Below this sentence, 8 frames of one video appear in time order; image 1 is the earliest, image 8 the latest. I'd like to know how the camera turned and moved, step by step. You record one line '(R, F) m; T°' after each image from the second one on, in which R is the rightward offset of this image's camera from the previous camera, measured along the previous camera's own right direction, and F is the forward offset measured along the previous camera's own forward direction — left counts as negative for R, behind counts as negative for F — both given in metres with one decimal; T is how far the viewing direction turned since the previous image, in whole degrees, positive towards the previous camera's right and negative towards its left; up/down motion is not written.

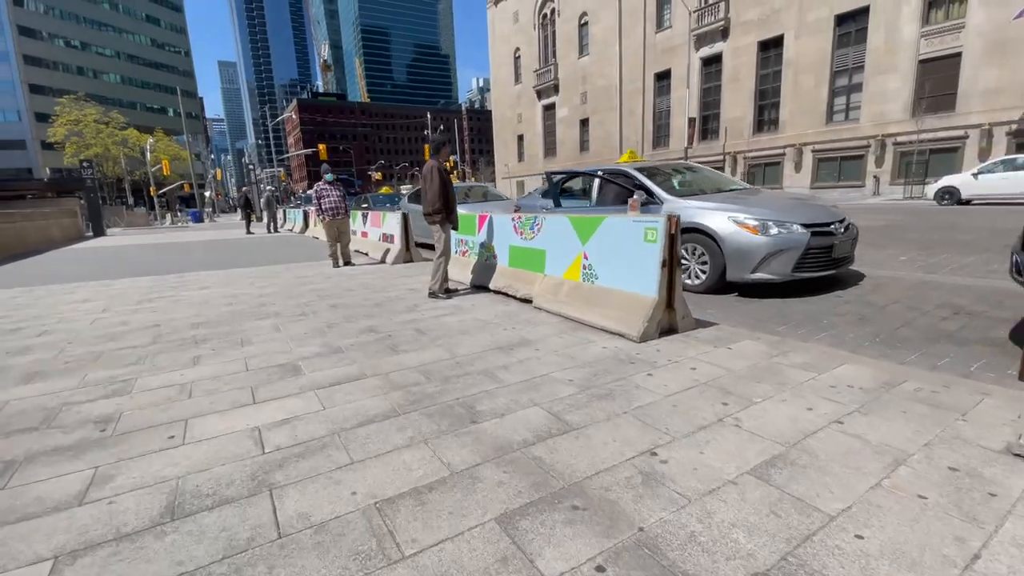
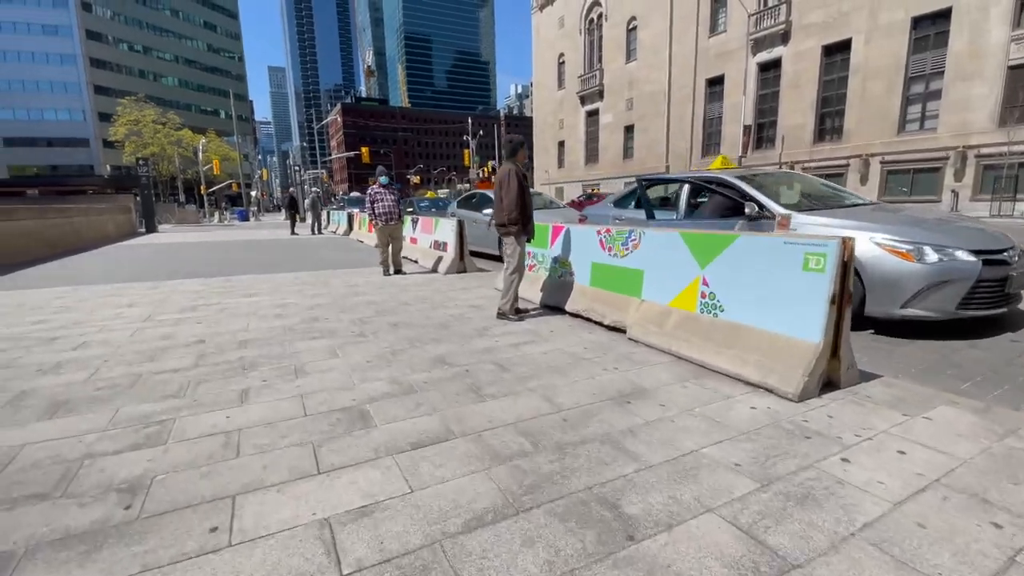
(-0.5, +0.6) m; -4°
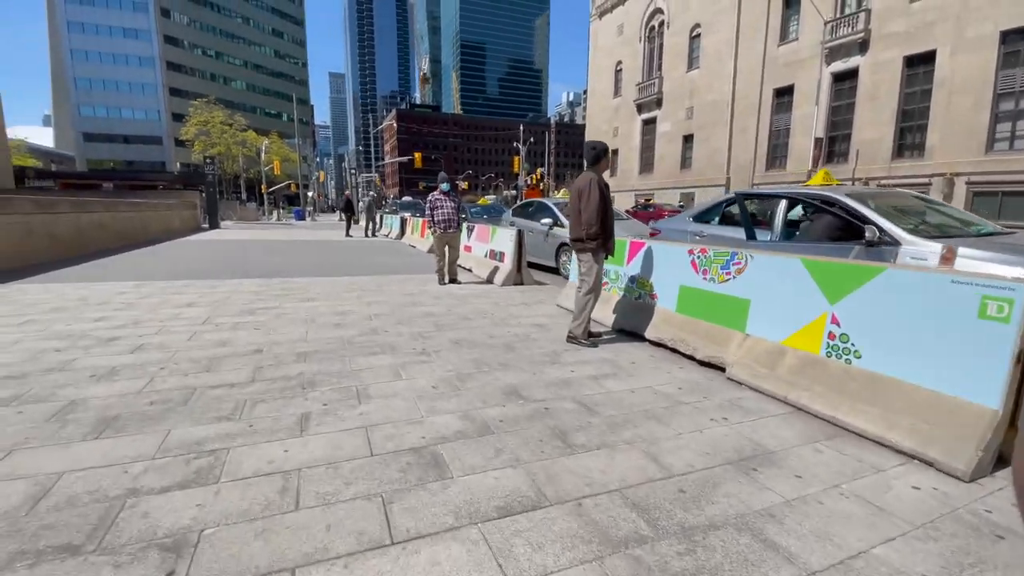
(-0.3, +0.3) m; -5°
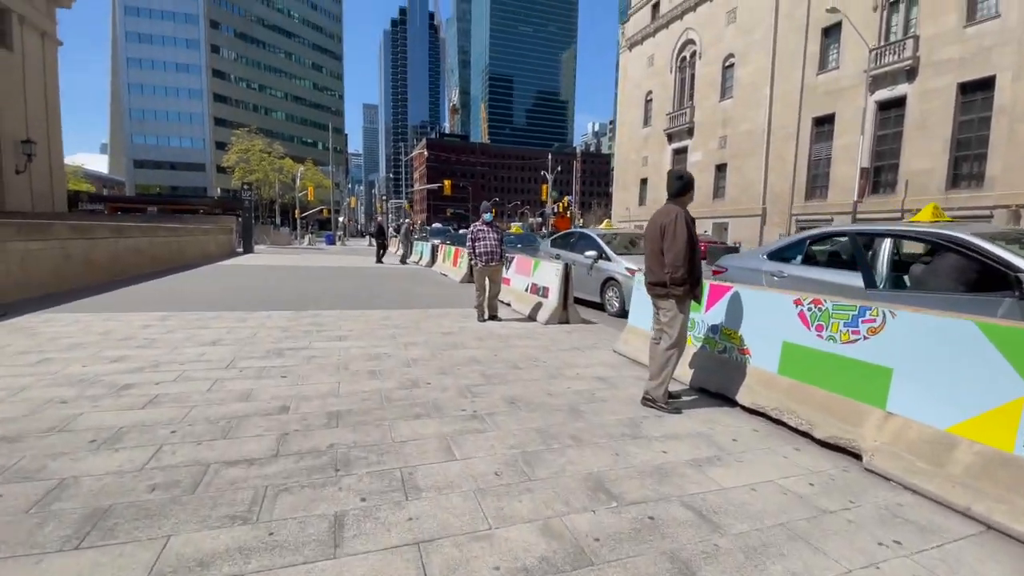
(-0.3, +0.5) m; -3°
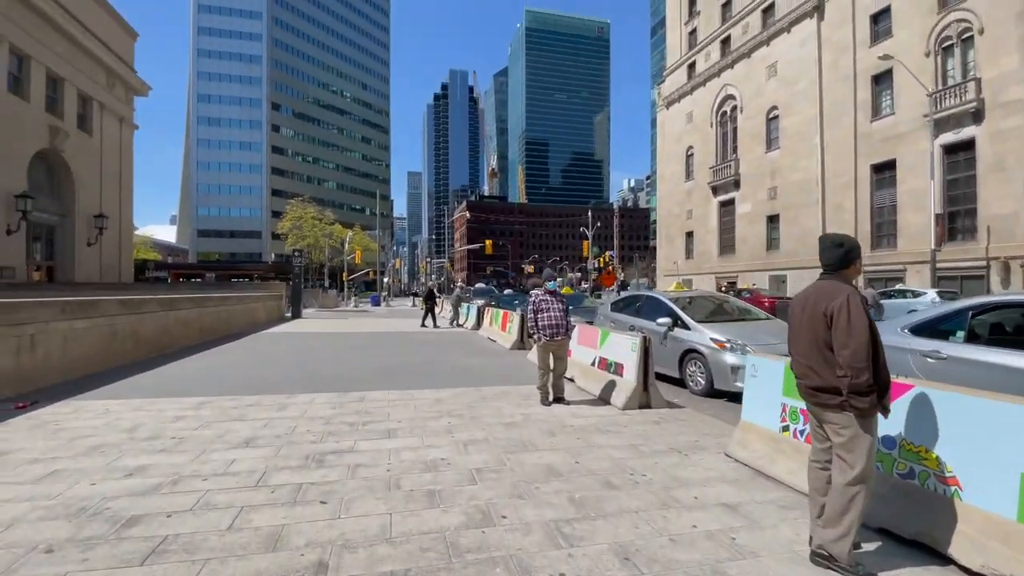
(-0.3, +0.7) m; -5°
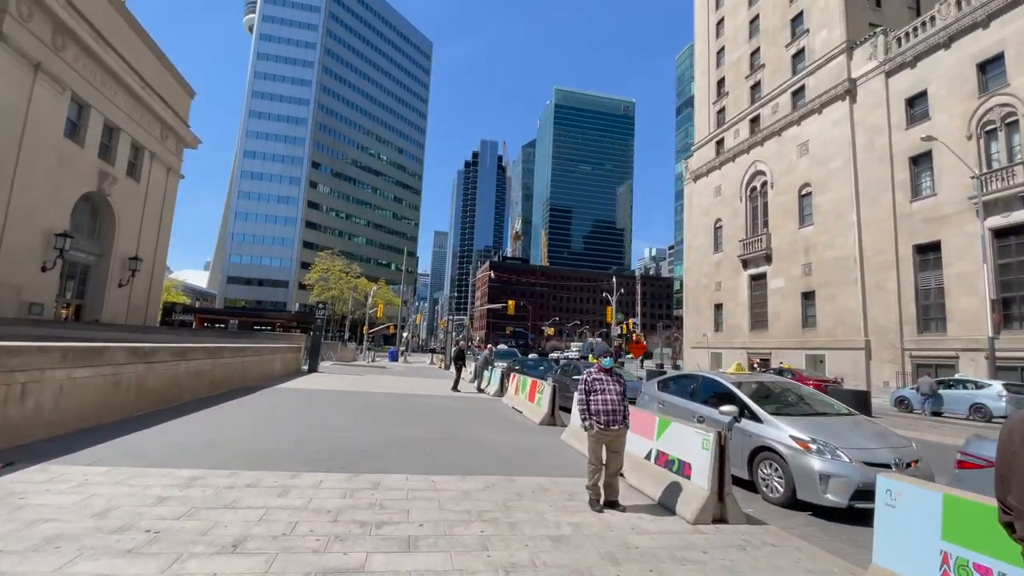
(-0.3, +0.6) m; -3°
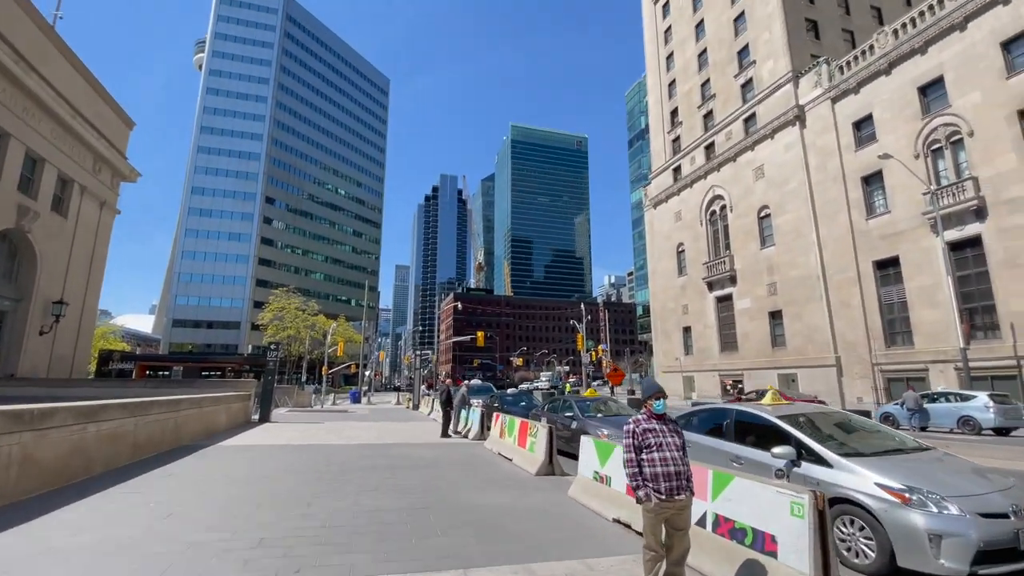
(-0.4, +1.1) m; +5°
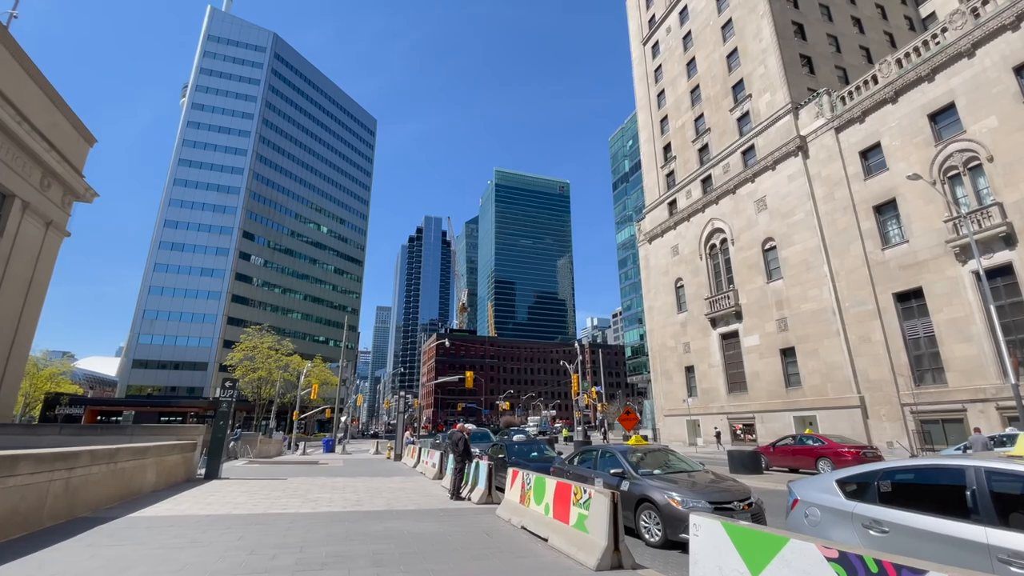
(-0.7, +2.4) m; +2°
